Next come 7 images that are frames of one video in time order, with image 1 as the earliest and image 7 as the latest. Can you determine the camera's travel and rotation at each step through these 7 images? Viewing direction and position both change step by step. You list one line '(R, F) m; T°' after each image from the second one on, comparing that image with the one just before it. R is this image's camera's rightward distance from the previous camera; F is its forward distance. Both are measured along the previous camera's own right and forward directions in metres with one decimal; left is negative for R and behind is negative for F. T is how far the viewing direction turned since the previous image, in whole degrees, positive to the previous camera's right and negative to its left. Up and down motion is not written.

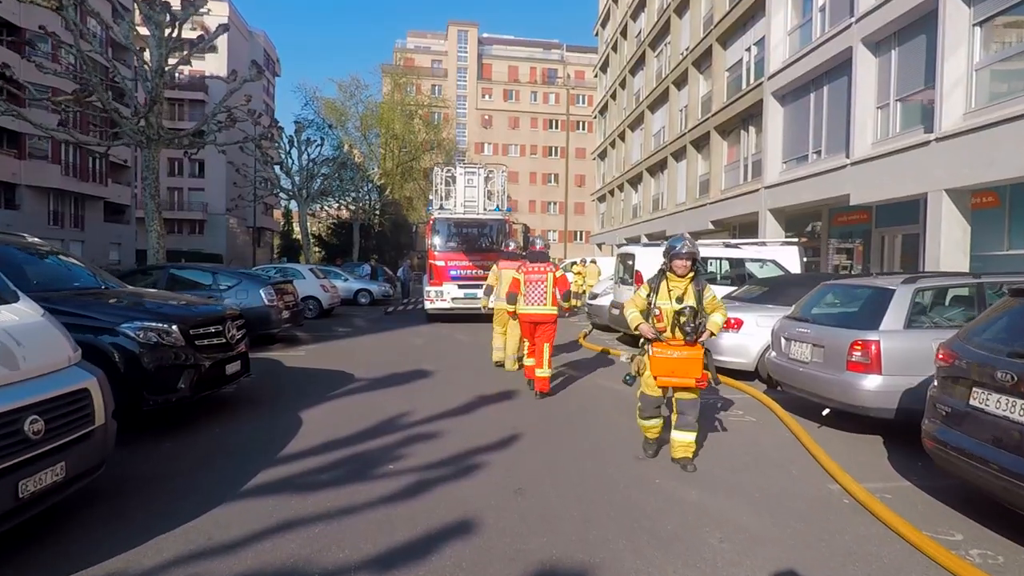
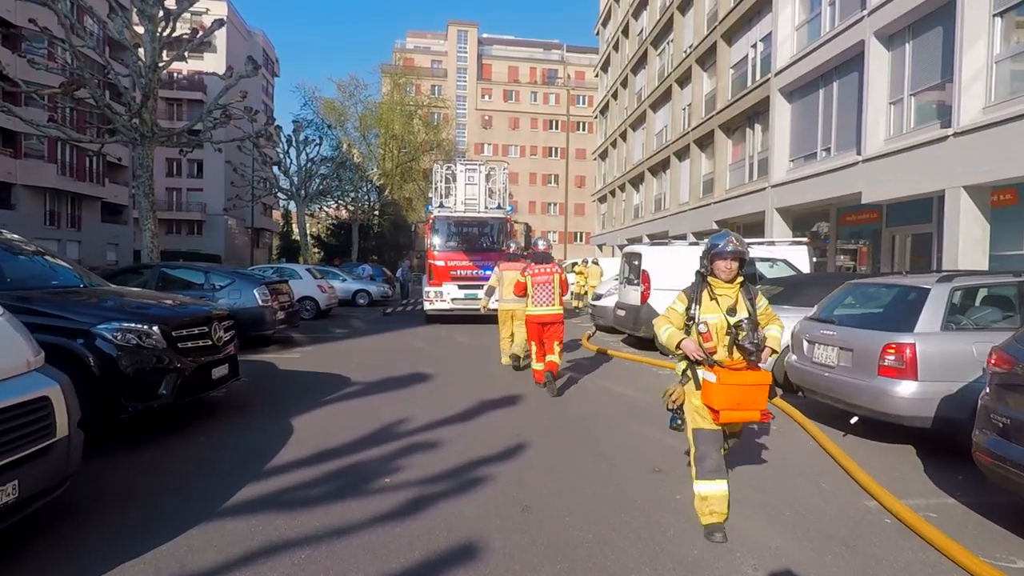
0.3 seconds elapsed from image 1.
(0.0, +0.4) m; 0°
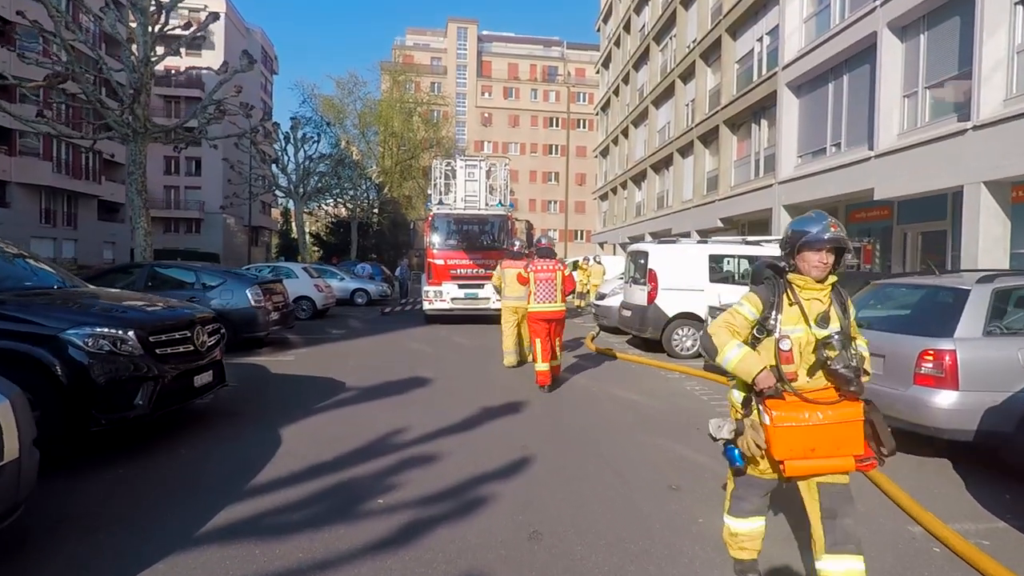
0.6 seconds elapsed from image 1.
(0.0, +0.4) m; 0°
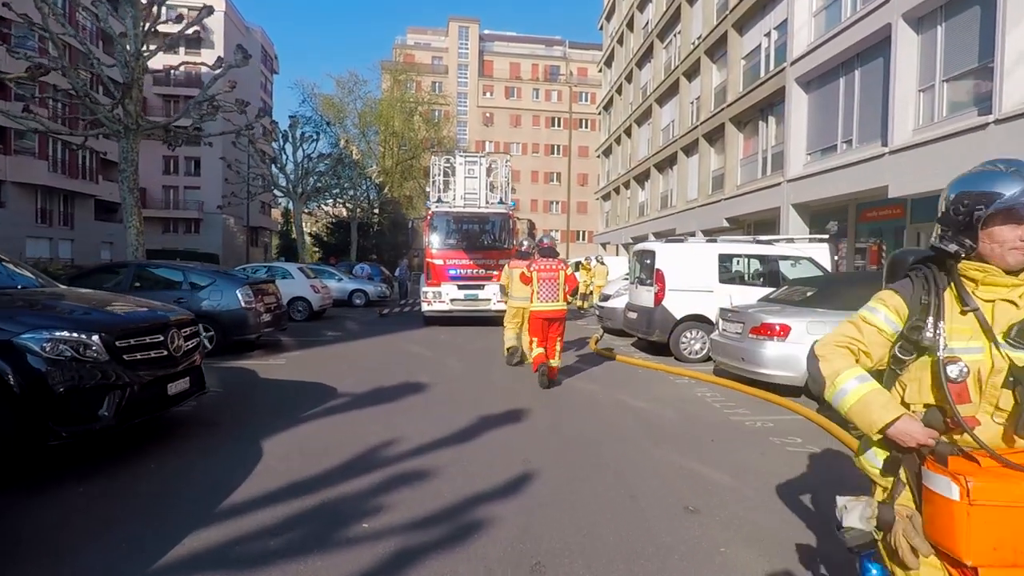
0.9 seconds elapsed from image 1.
(0.0, +0.5) m; 0°
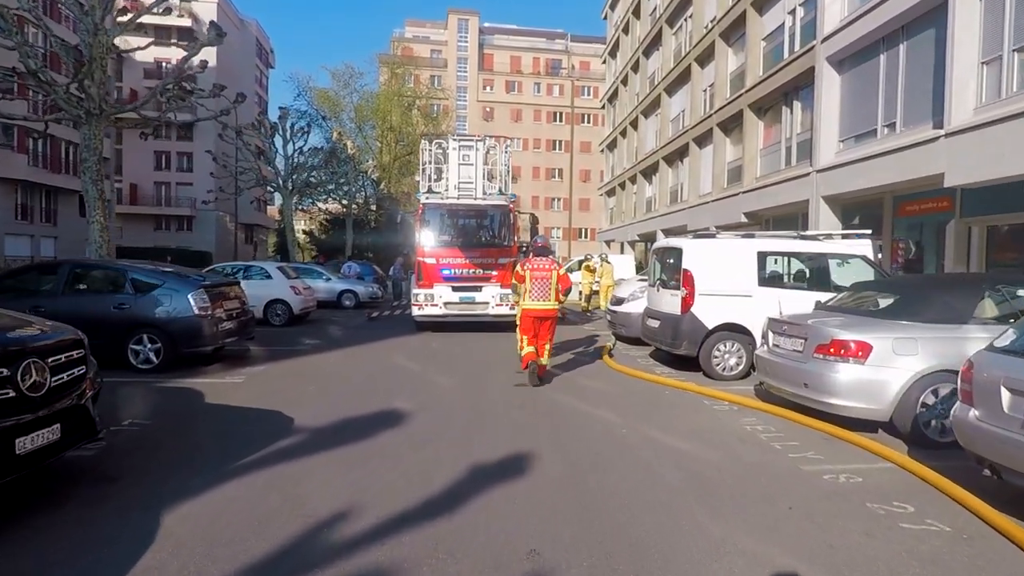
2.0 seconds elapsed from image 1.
(0.0, +1.7) m; 0°
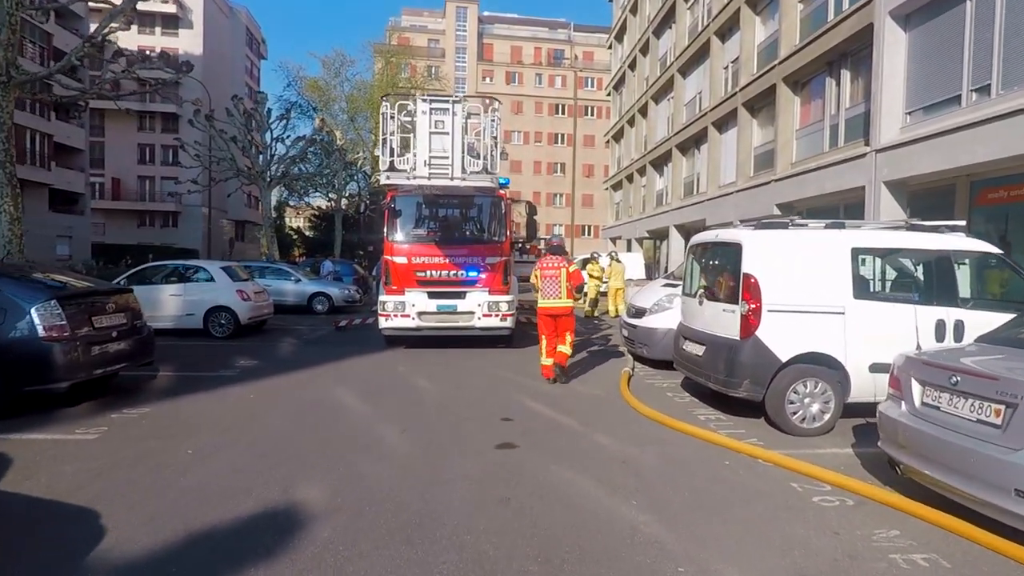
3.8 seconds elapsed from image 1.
(+0.1, +3.0) m; 0°
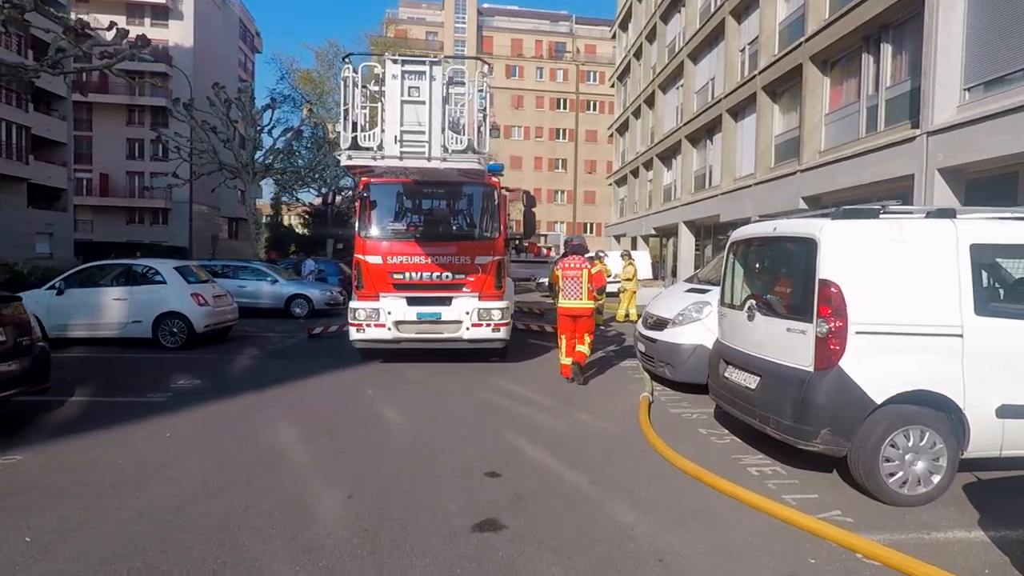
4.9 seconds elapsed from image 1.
(+0.1, +1.8) m; 0°
